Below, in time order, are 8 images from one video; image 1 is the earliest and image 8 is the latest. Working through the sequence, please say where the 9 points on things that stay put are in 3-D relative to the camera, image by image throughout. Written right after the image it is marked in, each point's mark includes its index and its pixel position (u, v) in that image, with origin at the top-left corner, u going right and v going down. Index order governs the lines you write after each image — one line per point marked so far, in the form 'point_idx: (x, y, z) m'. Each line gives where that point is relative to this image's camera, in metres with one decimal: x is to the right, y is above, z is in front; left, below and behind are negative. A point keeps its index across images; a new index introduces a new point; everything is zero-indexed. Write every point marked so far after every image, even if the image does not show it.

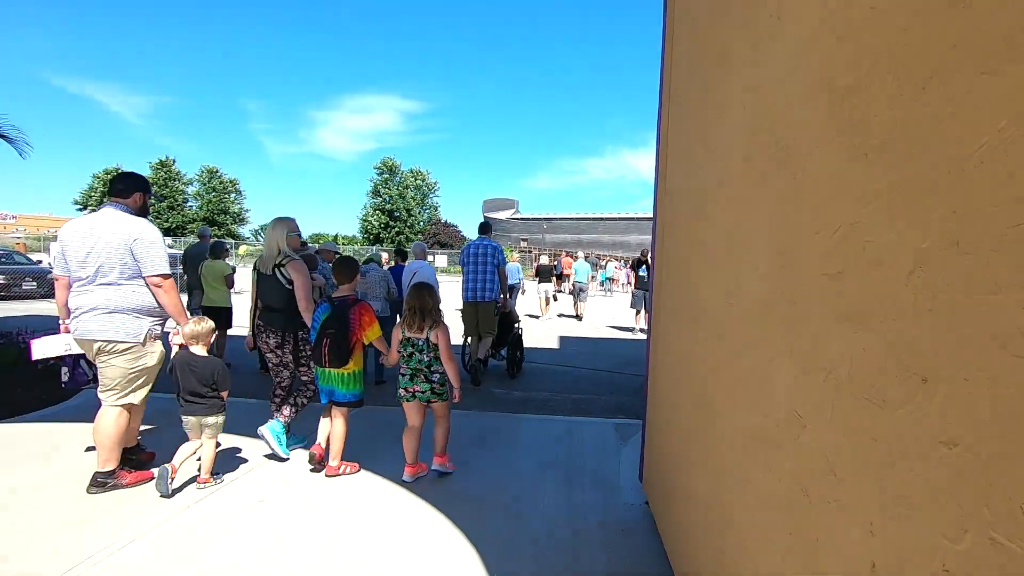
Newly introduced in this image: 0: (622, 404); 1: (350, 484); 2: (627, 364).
0: (+1.2, -1.2, +5.6) m
1: (-1.1, -1.5, +3.8) m
2: (+1.7, -1.1, +7.7) m
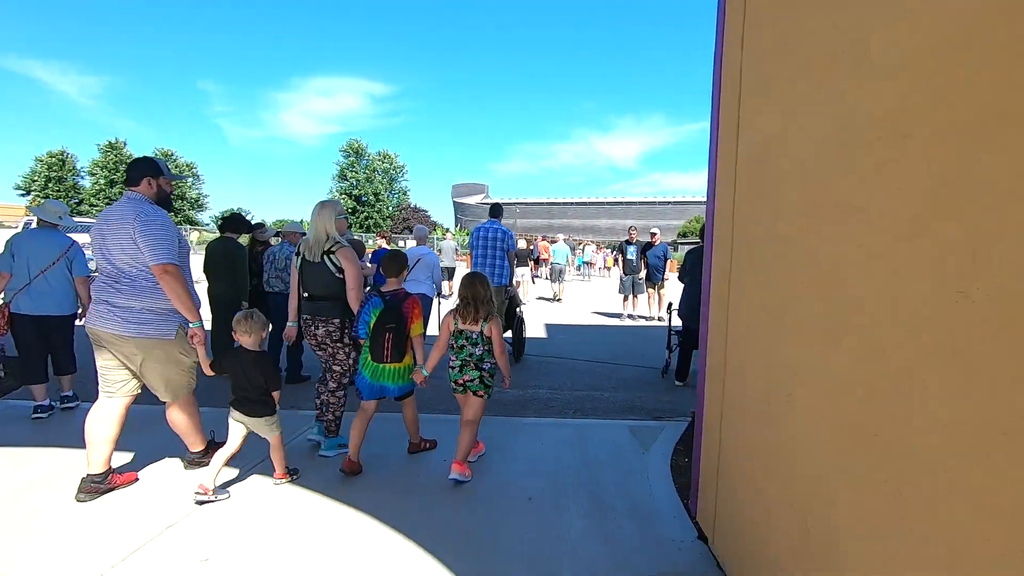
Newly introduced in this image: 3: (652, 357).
0: (+1.1, -1.1, +5.0) m
1: (-1.1, -1.4, +3.1) m
2: (+1.5, -0.9, +7.2) m
3: (+1.8, -0.9, +6.8) m
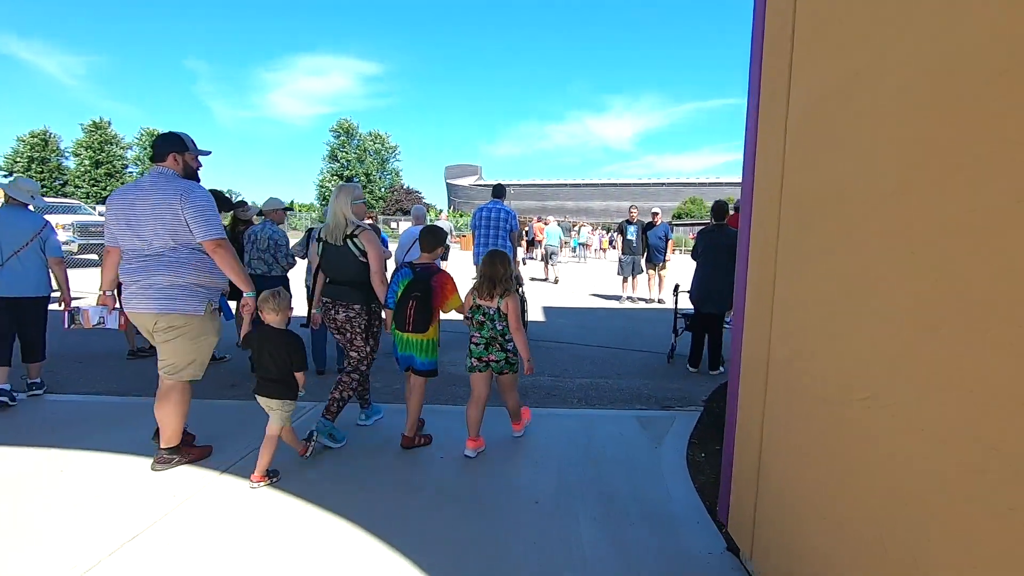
0: (+1.1, -0.9, +4.7) m
1: (-1.0, -1.3, +2.8) m
2: (+1.5, -0.6, +6.9) m
3: (+1.8, -0.7, +6.6) m
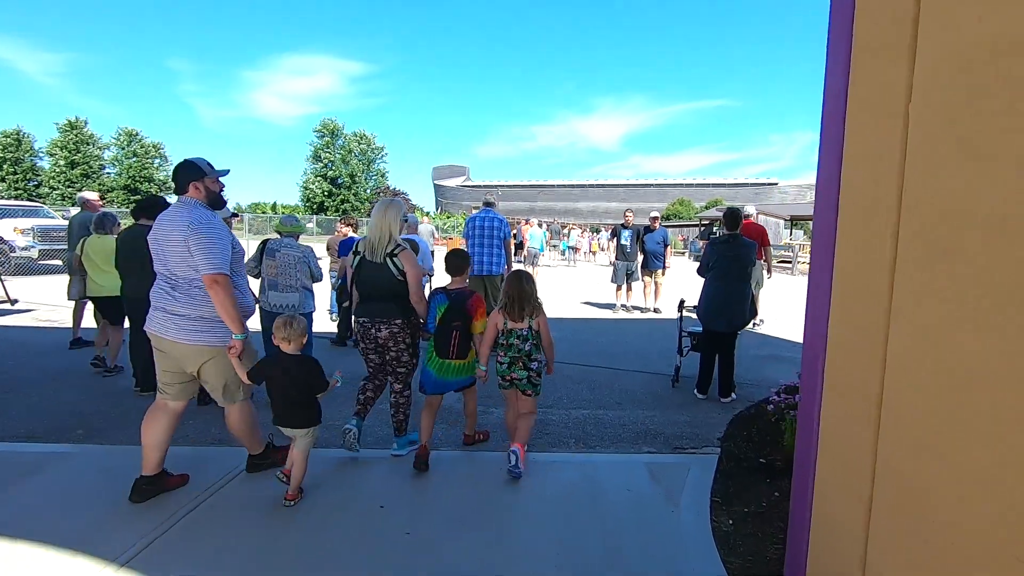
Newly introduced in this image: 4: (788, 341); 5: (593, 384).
0: (+1.0, -1.0, +4.1) m
1: (-1.1, -1.4, +2.1) m
2: (+1.3, -0.8, +6.3) m
3: (+1.6, -0.8, +6.0) m
4: (+3.9, -0.7, +7.5) m
5: (+0.8, -0.9, +5.1) m
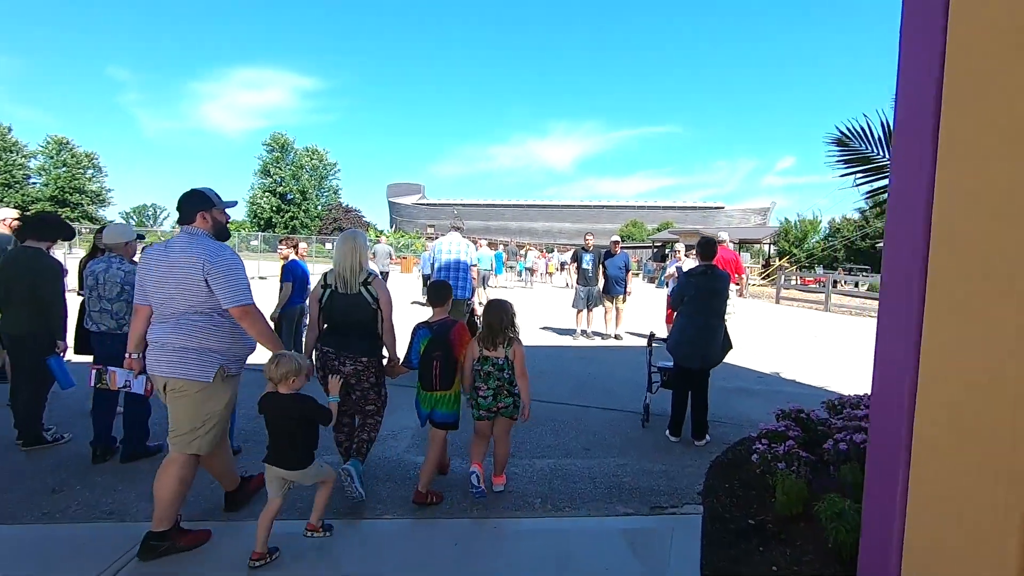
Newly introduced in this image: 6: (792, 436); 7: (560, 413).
0: (+0.7, -1.3, +3.7) m
1: (-1.2, -1.6, +1.5) m
2: (+0.8, -1.1, +5.9) m
3: (+1.2, -1.1, +5.6) m
4: (+3.3, -1.1, +7.3) m
5: (+0.4, -1.2, +4.7) m
6: (+1.9, -1.0, +3.7) m
7: (+0.4, -1.2, +5.1) m
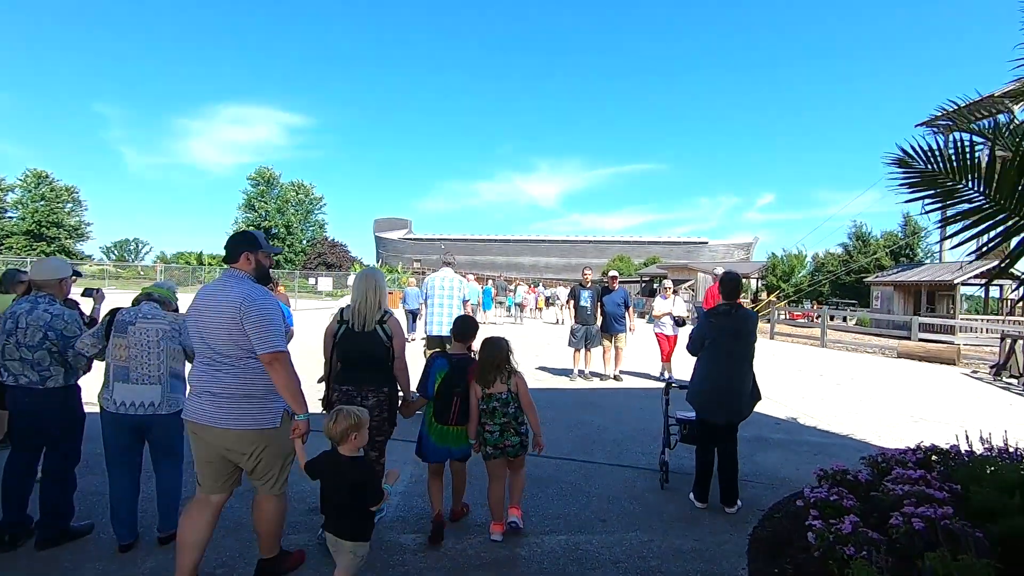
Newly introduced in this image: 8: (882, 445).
0: (+0.8, -1.5, +3.1) m
1: (-1.1, -1.7, +0.9) m
2: (+0.8, -1.5, +5.3) m
3: (+1.2, -1.5, +5.0) m
4: (+3.2, -1.6, +6.7) m
5: (+0.4, -1.5, +4.1) m
6: (+1.9, -1.3, +3.1) m
7: (+0.4, -1.5, +4.5) m
8: (+3.8, -1.6, +5.5) m
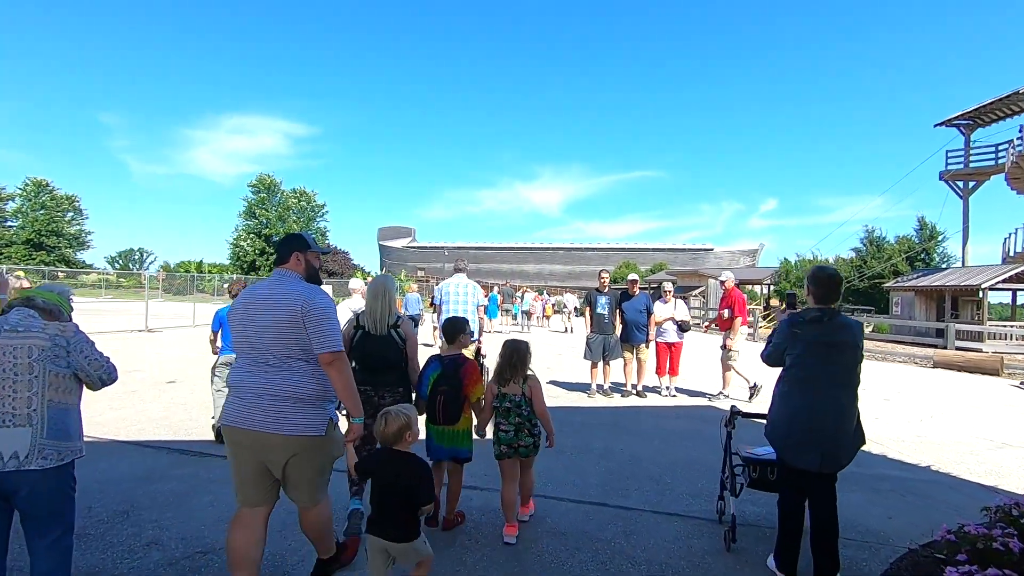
0: (+0.9, -1.5, +2.1) m
1: (-1.0, -1.7, -0.1) m
2: (+0.9, -1.5, +4.3) m
3: (+1.3, -1.5, +4.0) m
4: (+3.4, -1.6, +5.8) m
5: (+0.5, -1.5, +3.1) m
6: (+2.1, -1.3, +2.1) m
7: (+0.6, -1.5, +3.5) m
8: (+3.9, -1.6, +4.6) m
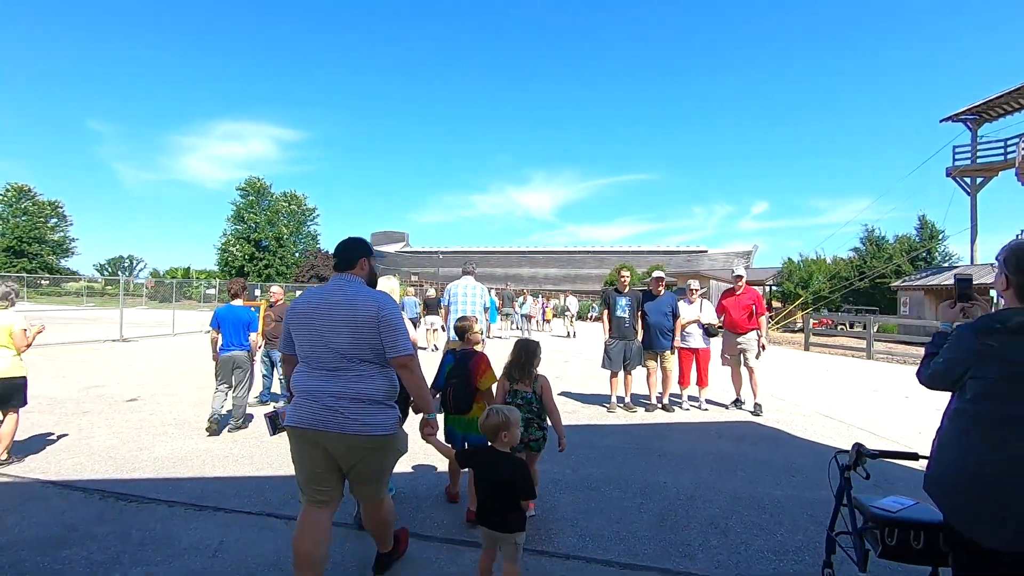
0: (+1.1, -1.5, +1.2) m
1: (-0.8, -1.6, -1.1) m
2: (+1.1, -1.5, +3.4) m
3: (+1.5, -1.5, +3.1) m
4: (+3.5, -1.6, +4.8) m
5: (+0.7, -1.5, +2.1) m
6: (+2.3, -1.2, +1.2) m
7: (+0.7, -1.5, +2.5) m
8: (+4.1, -1.6, +3.6) m
